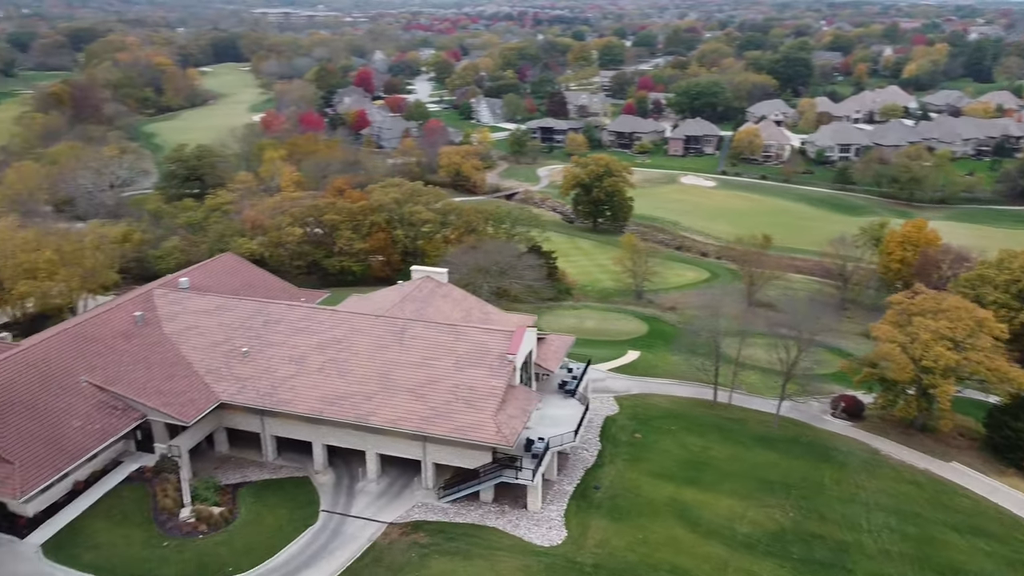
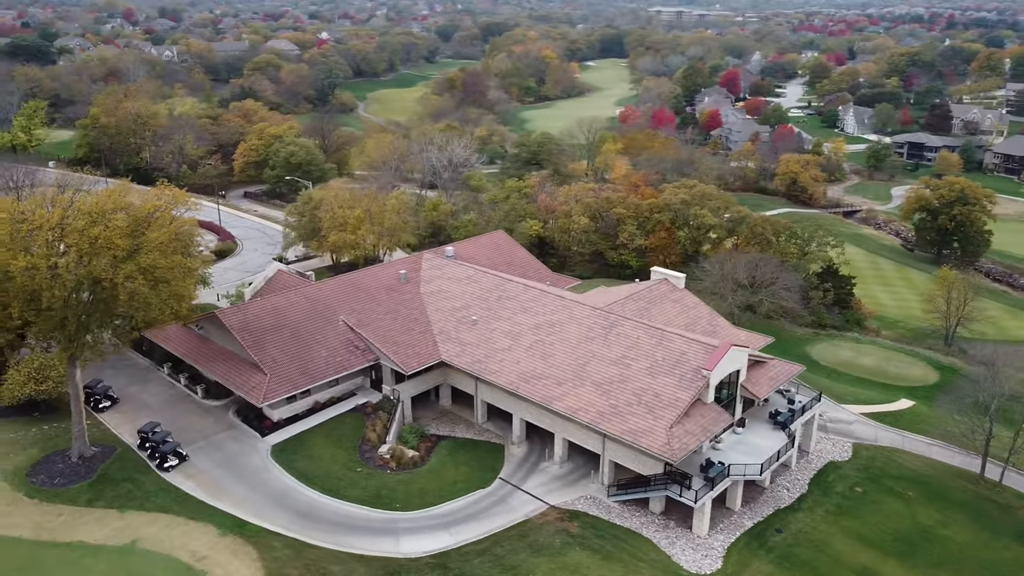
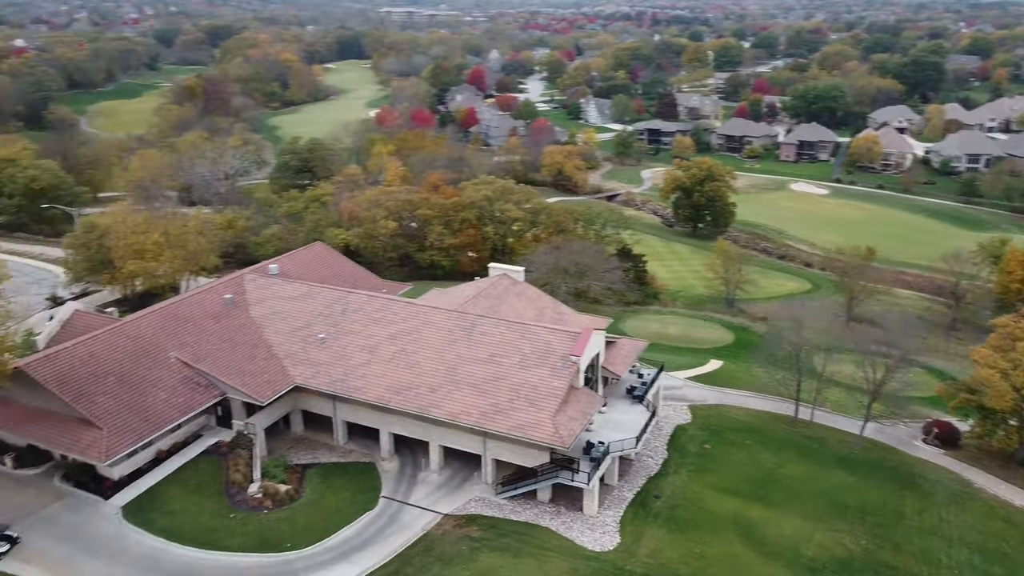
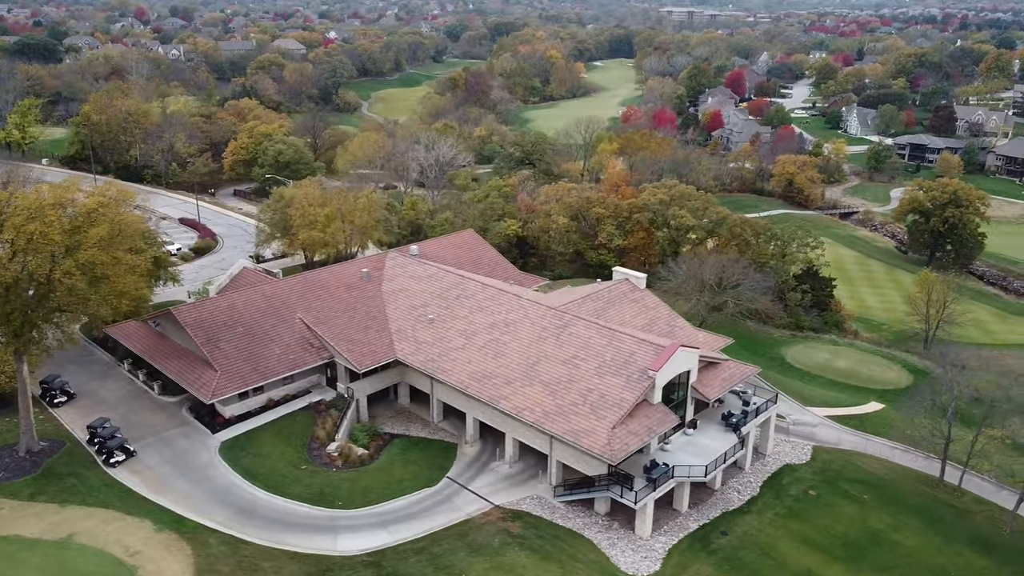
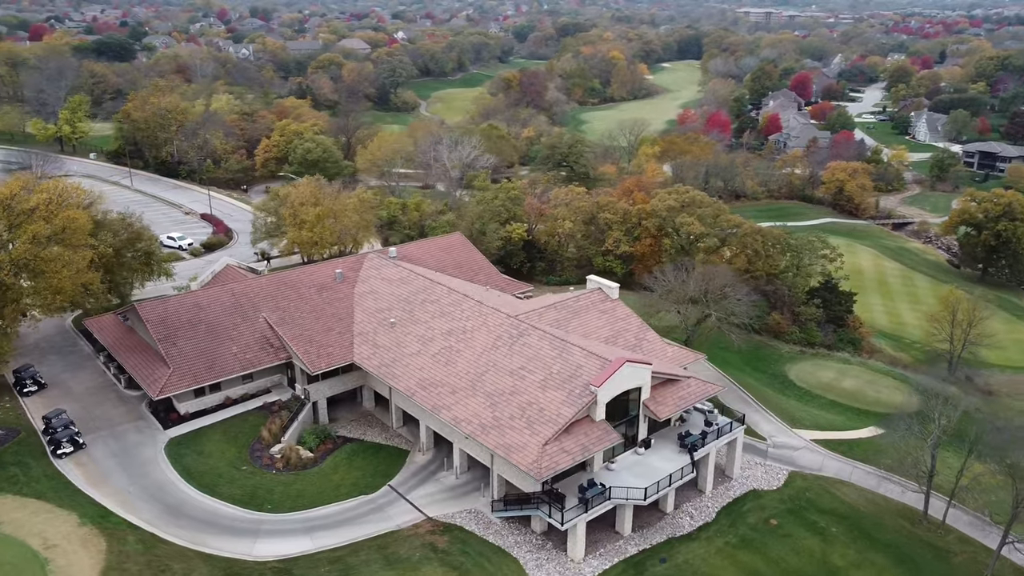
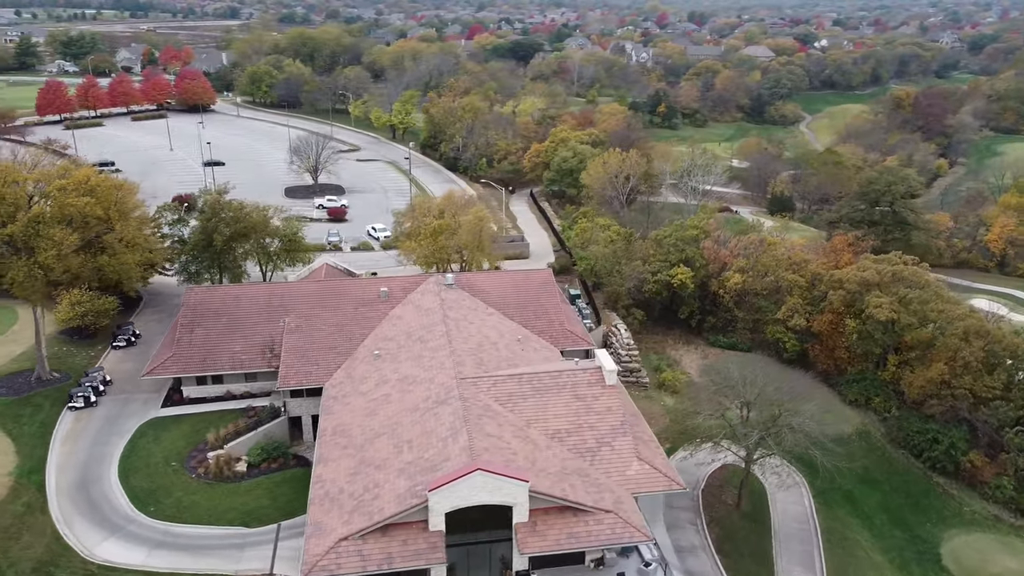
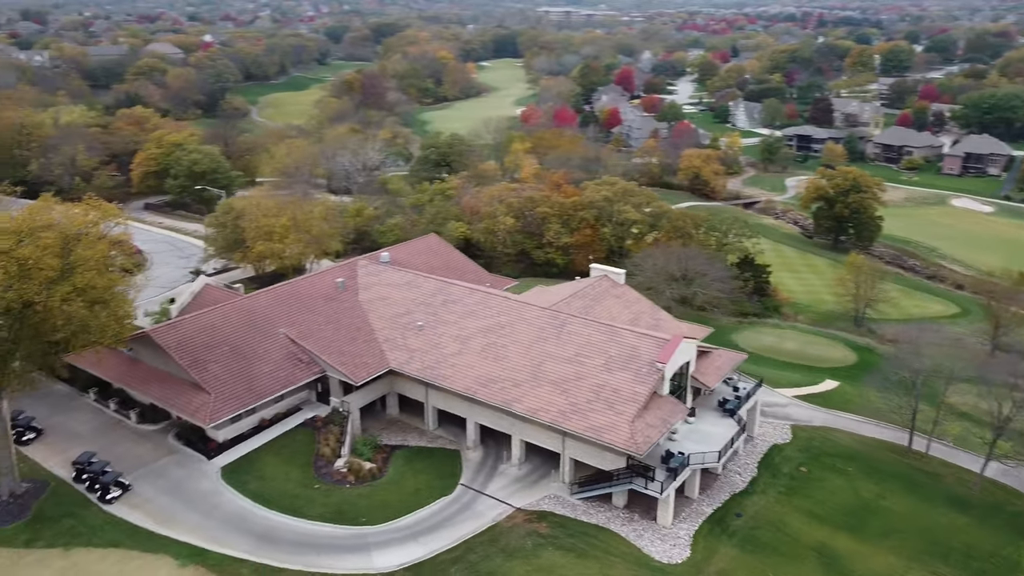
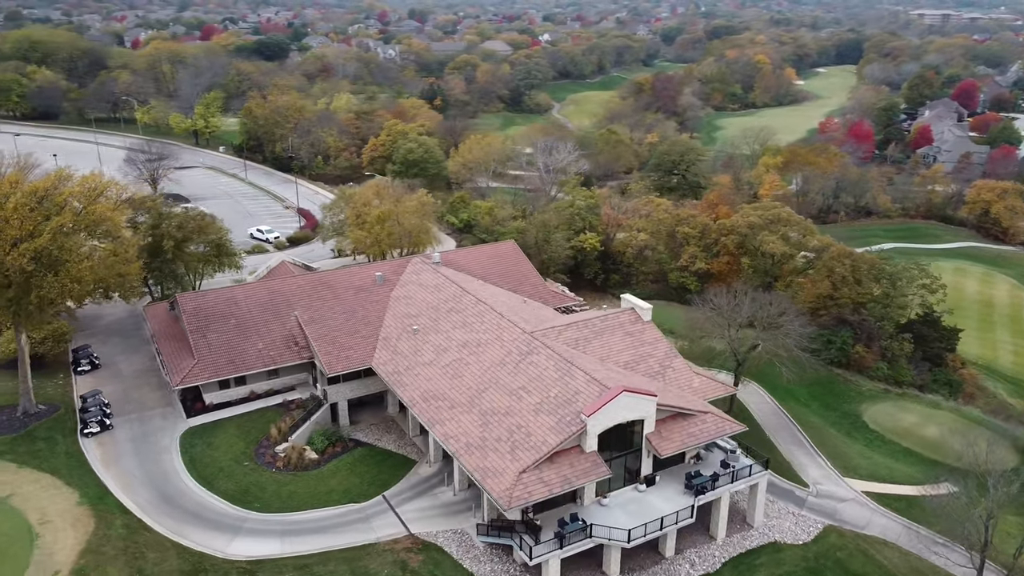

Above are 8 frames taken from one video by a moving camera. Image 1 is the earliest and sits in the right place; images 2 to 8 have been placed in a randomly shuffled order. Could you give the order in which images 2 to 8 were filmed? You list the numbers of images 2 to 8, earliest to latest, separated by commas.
3, 7, 2, 4, 5, 8, 6
